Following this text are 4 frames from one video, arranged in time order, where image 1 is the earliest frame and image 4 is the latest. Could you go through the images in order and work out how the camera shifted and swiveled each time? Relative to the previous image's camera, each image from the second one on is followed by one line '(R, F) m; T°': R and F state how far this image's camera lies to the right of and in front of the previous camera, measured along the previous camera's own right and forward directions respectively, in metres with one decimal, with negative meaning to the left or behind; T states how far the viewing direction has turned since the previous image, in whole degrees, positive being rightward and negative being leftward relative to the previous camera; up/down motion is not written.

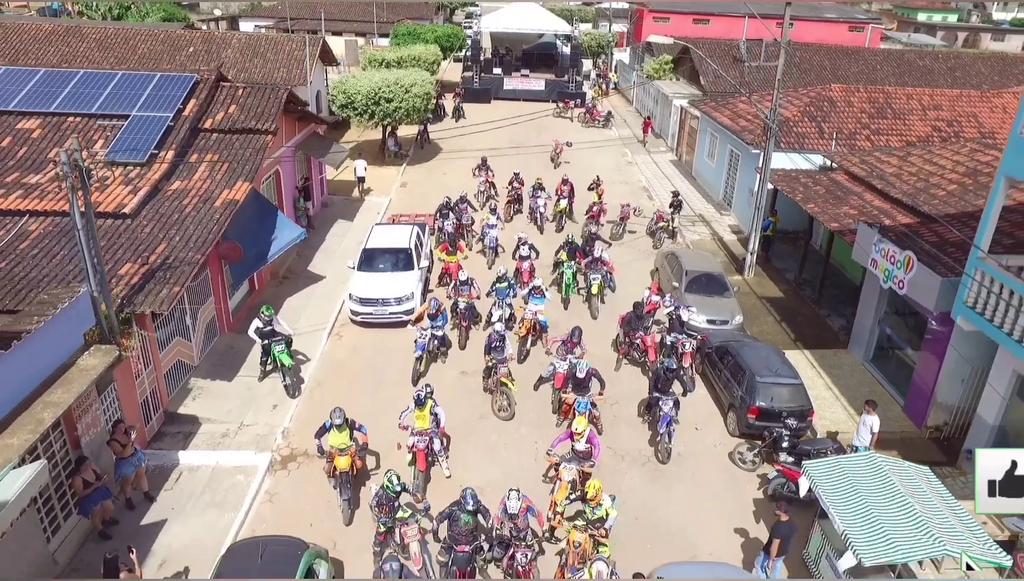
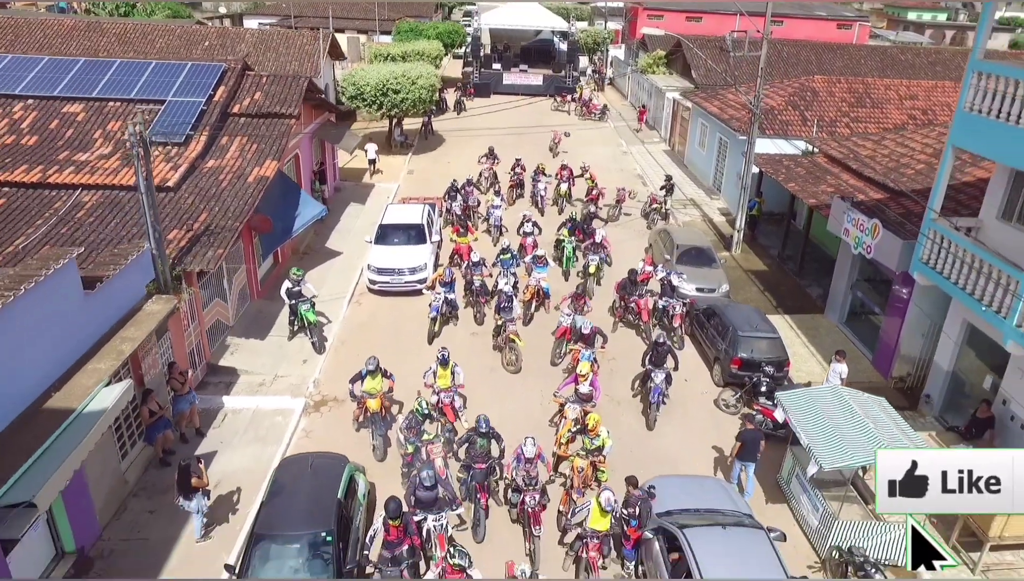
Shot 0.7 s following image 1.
(-0.2, -1.5) m; 0°
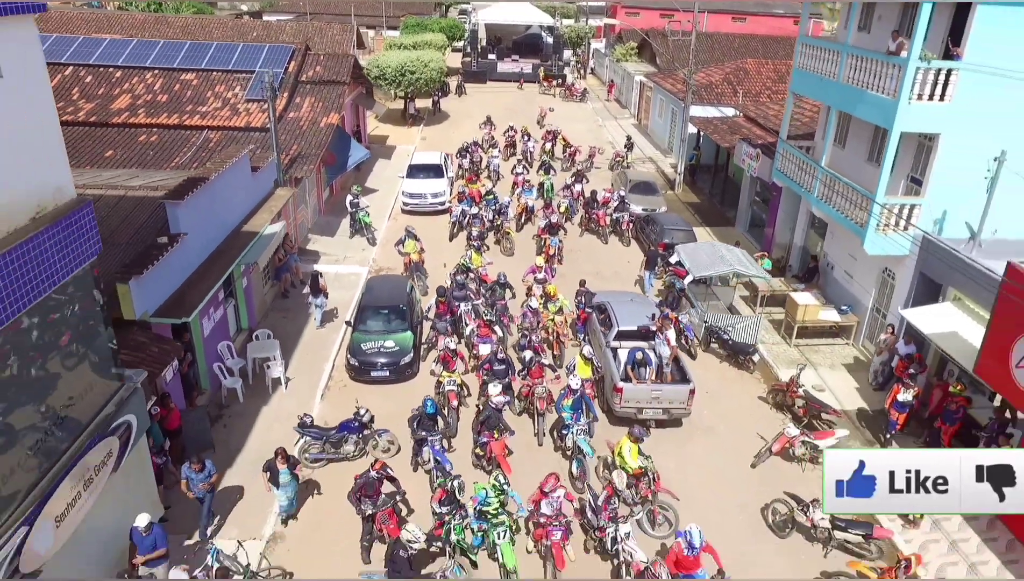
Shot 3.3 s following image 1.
(-0.1, -6.6) m; +1°
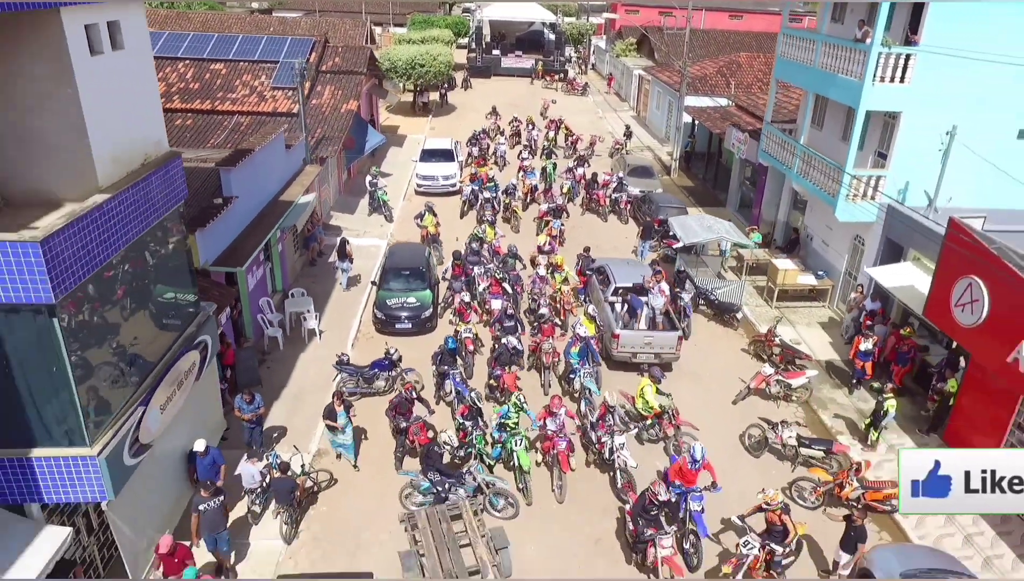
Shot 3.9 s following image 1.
(-0.2, -1.8) m; 0°
